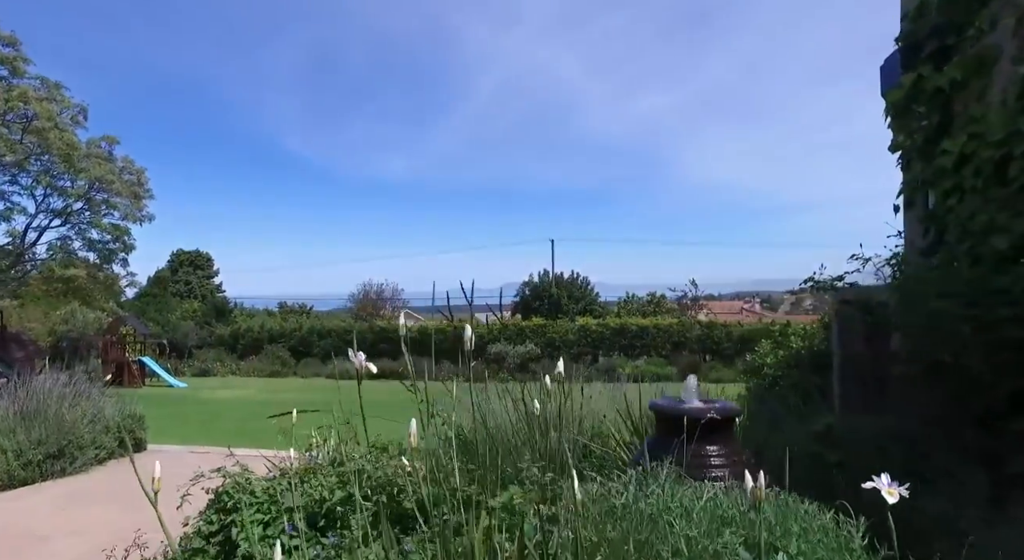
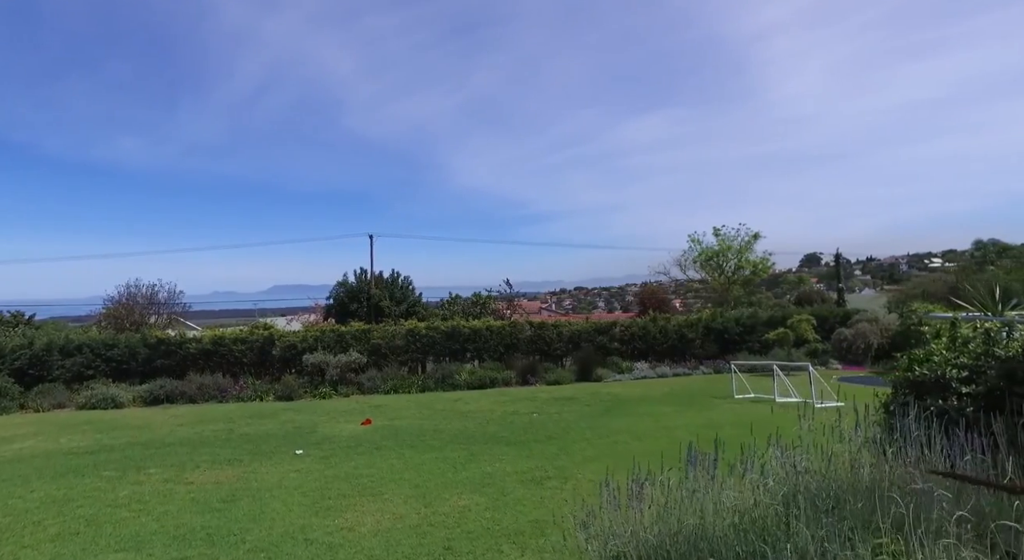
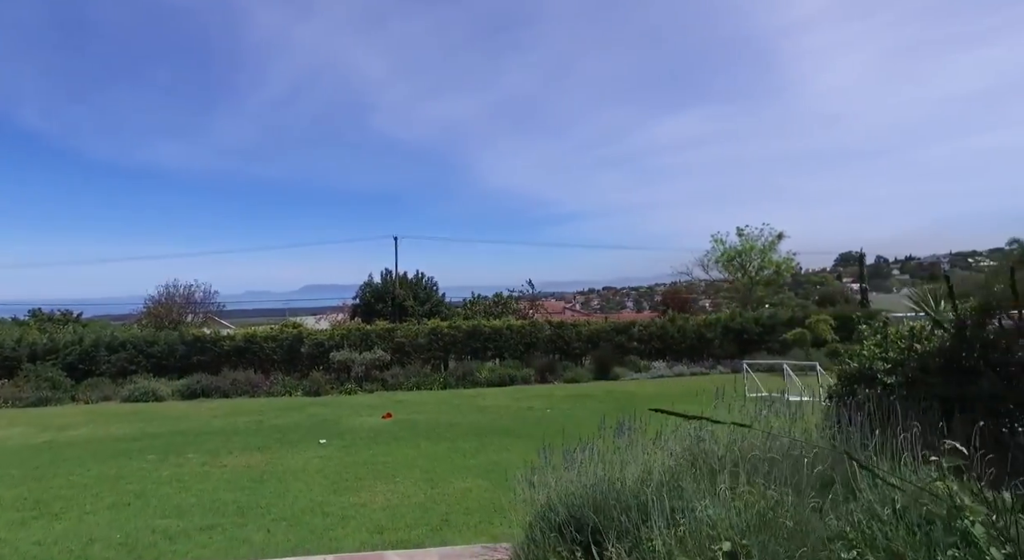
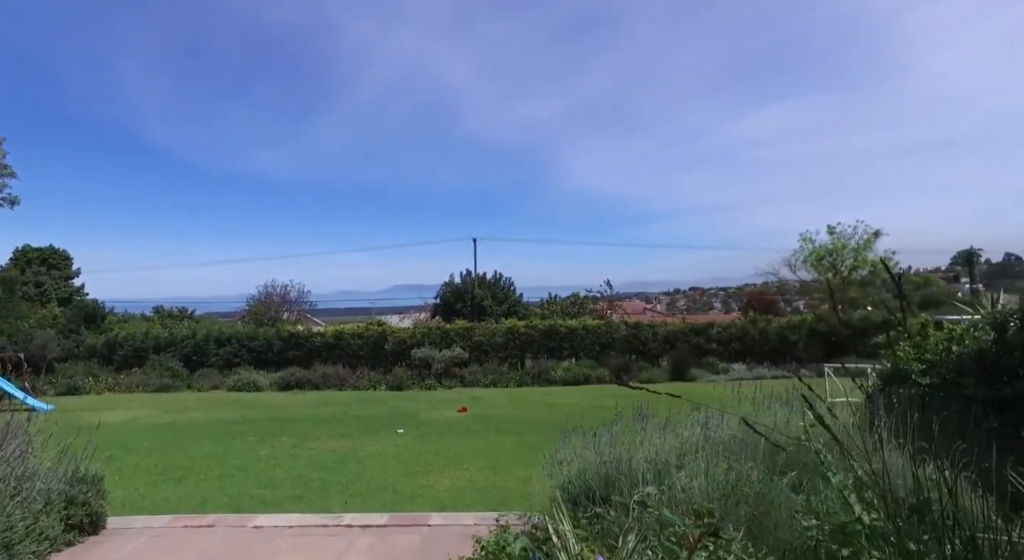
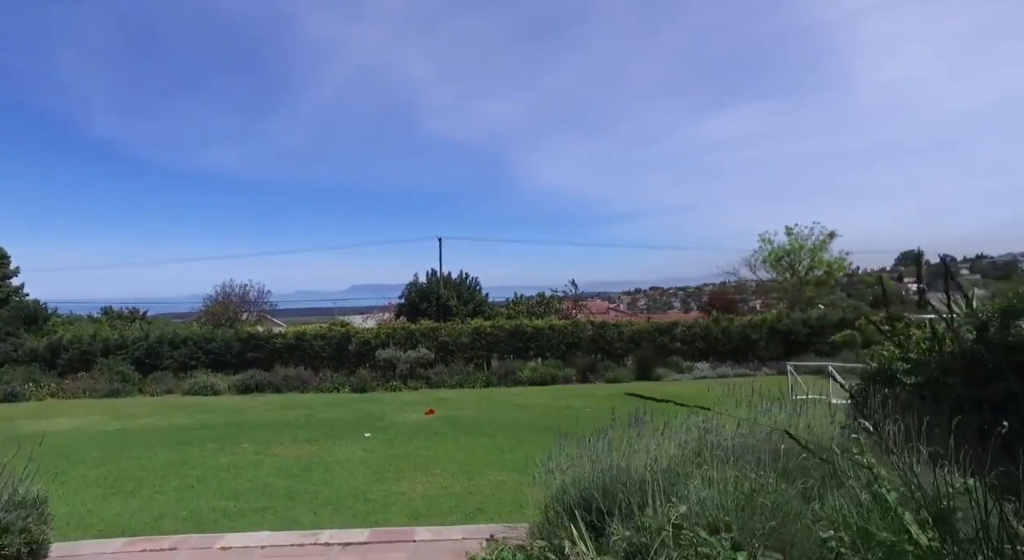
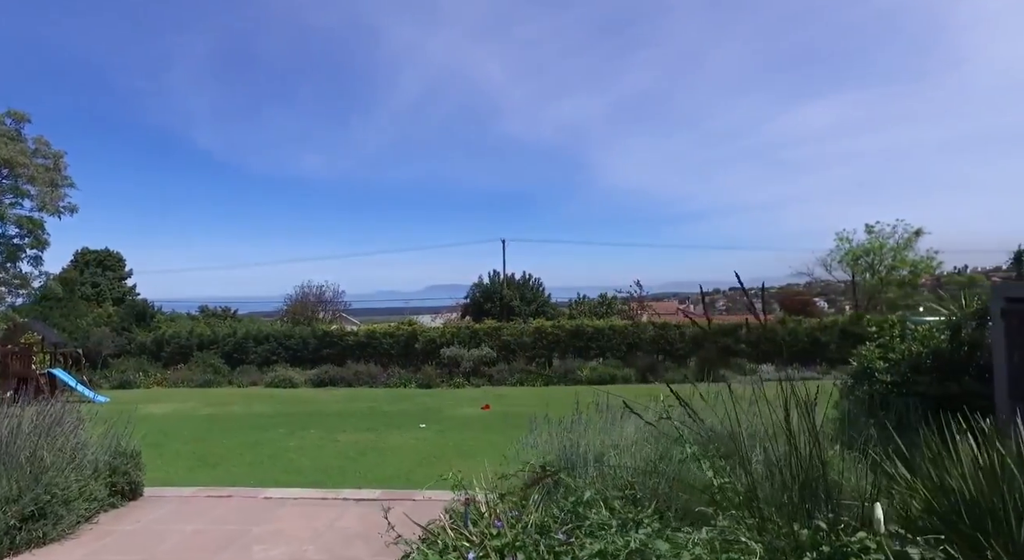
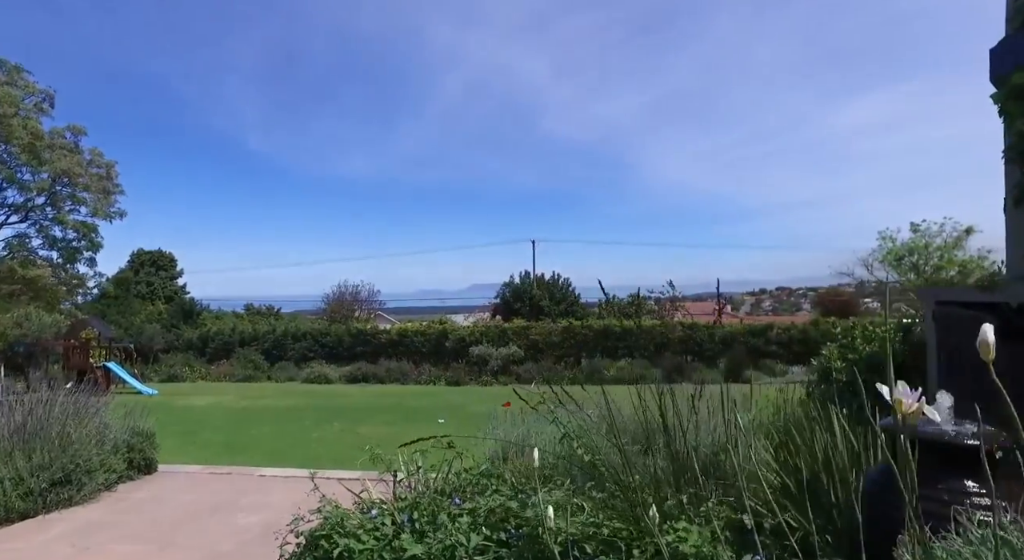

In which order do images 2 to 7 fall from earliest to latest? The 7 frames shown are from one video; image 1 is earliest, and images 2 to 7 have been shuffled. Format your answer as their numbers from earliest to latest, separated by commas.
7, 6, 4, 5, 3, 2
